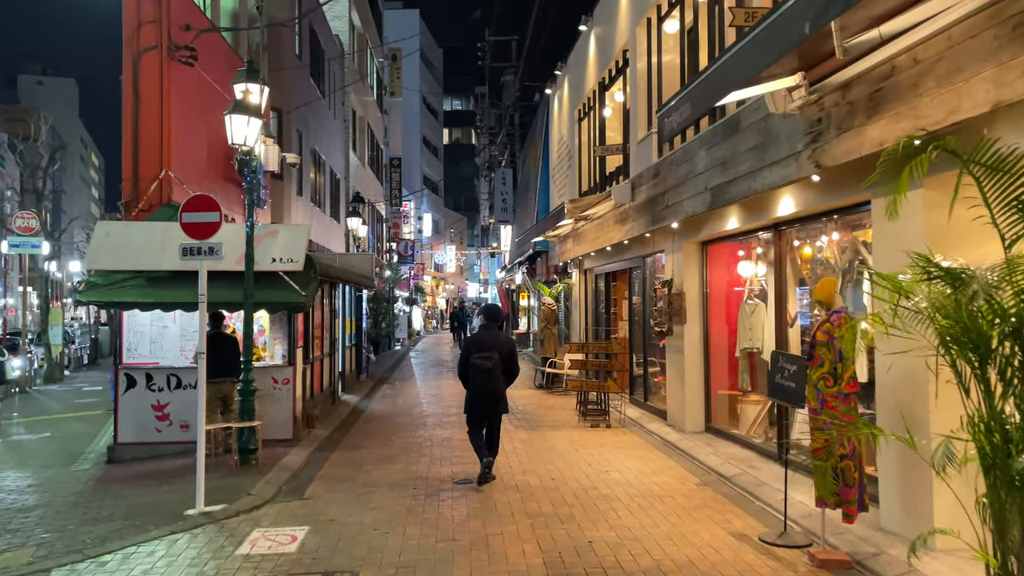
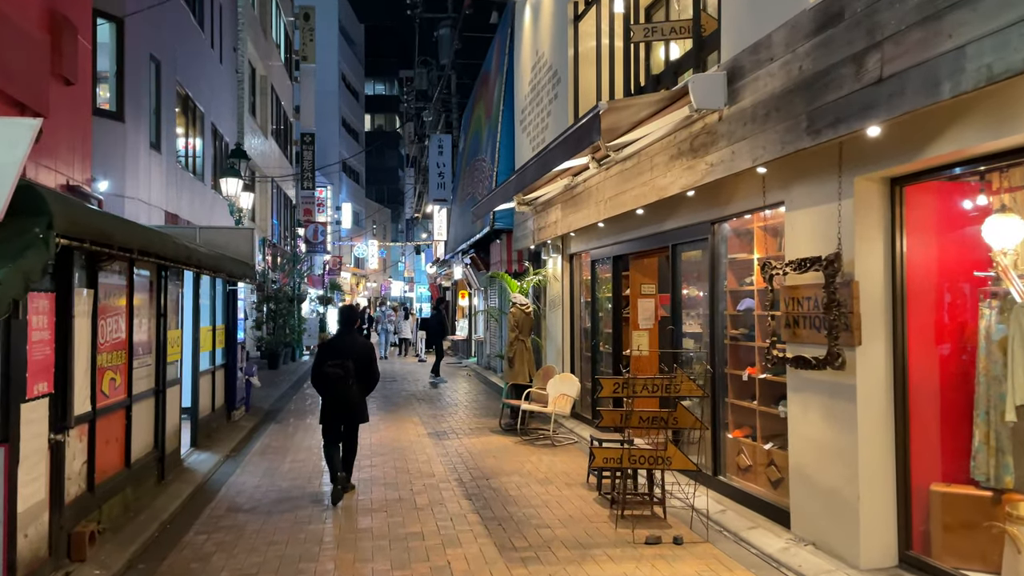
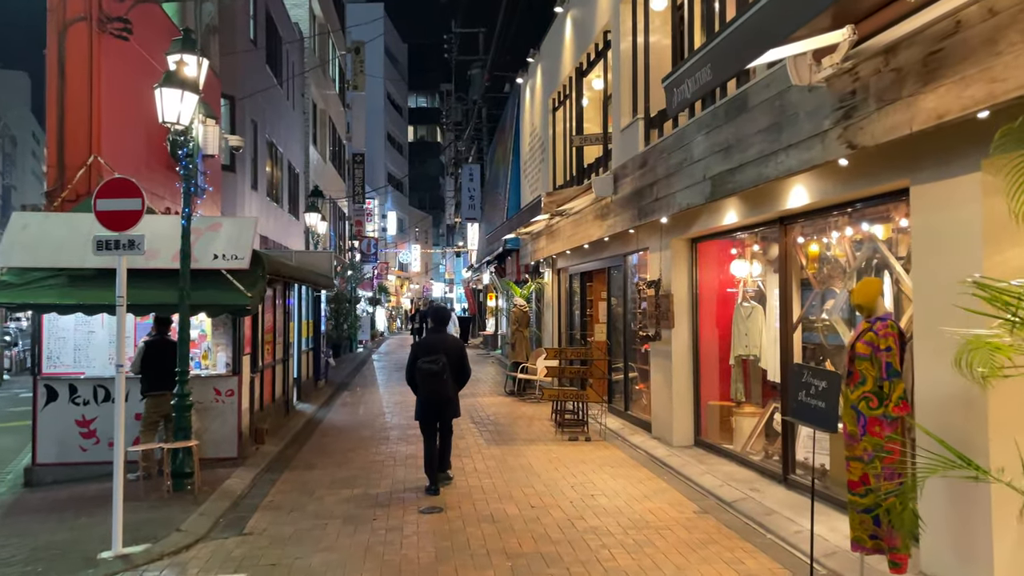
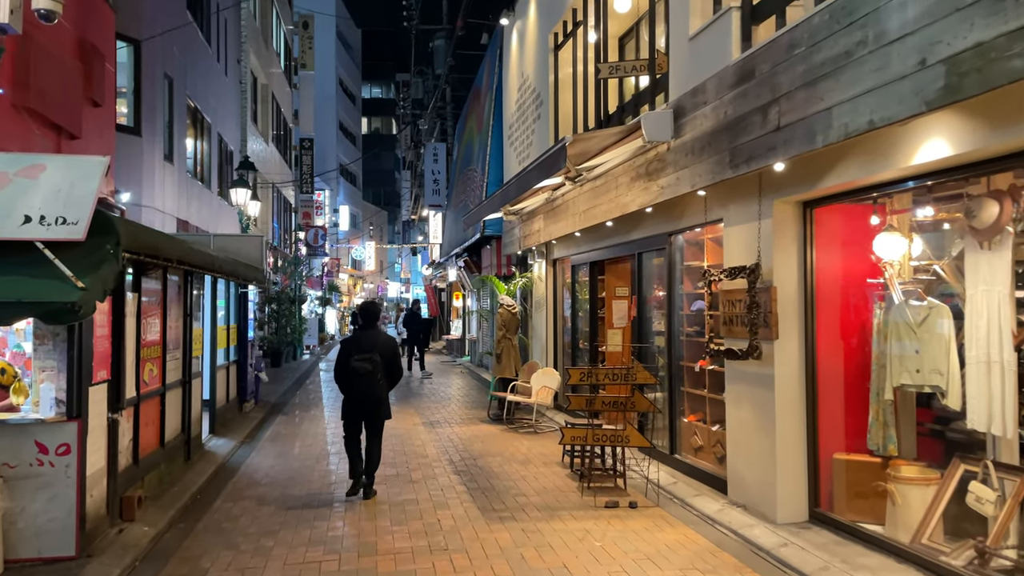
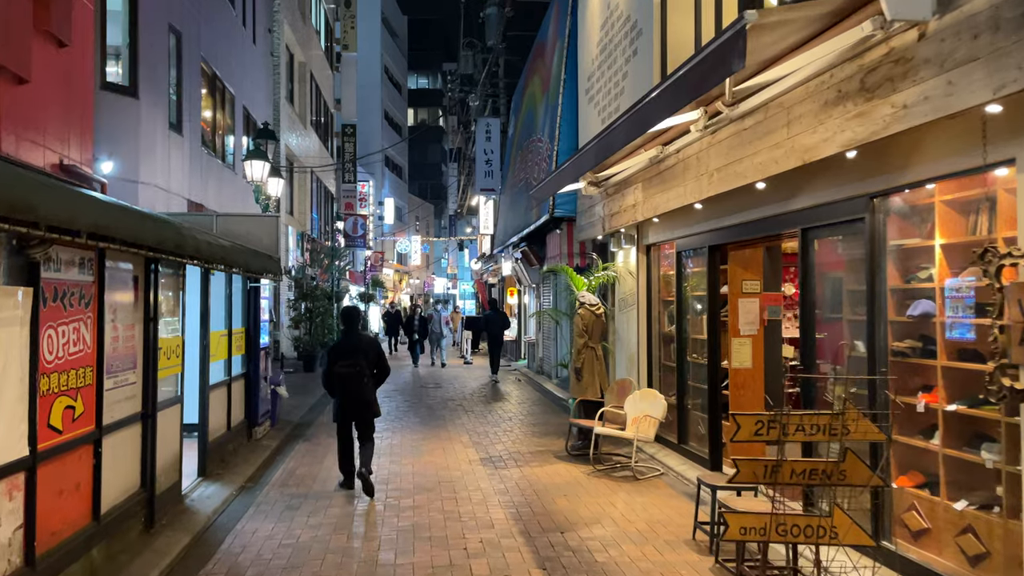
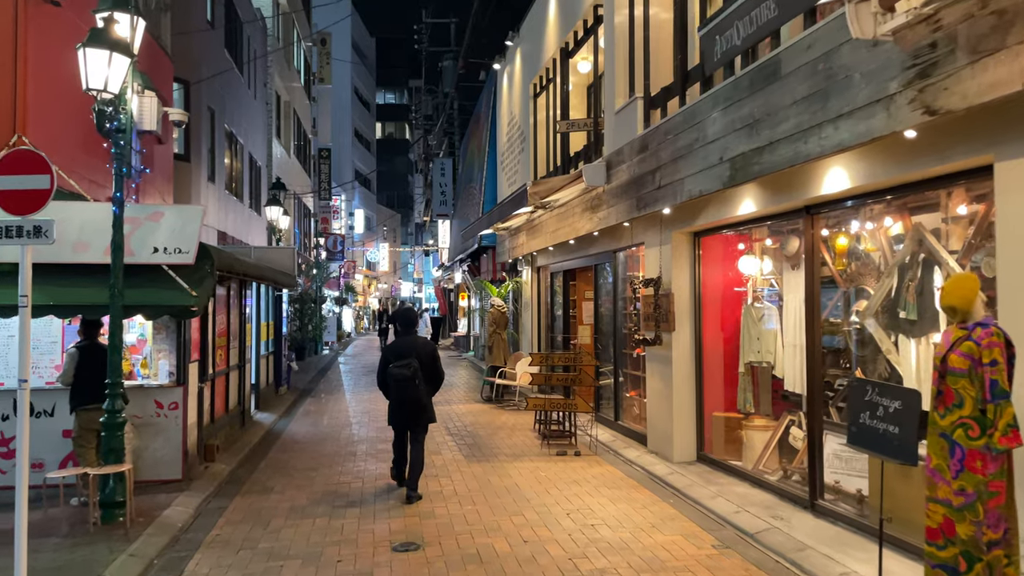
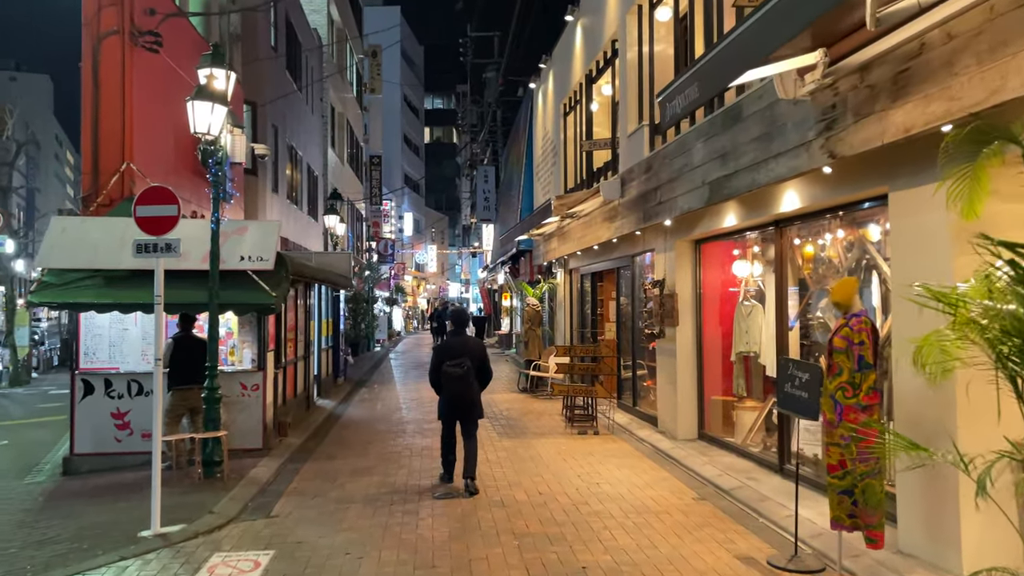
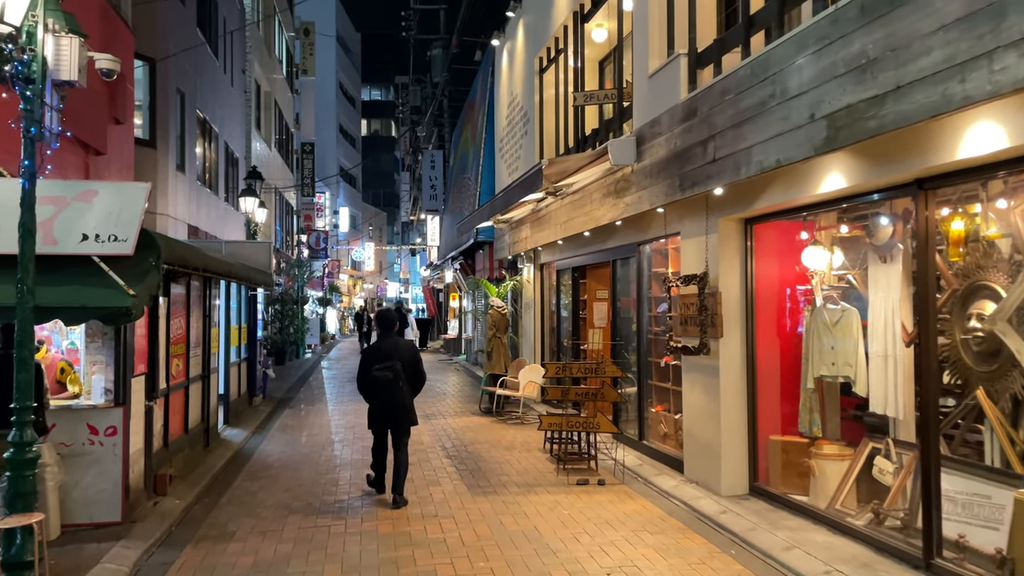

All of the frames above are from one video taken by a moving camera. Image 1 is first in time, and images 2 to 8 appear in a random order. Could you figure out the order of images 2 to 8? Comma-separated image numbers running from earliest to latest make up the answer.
7, 3, 6, 8, 4, 2, 5
